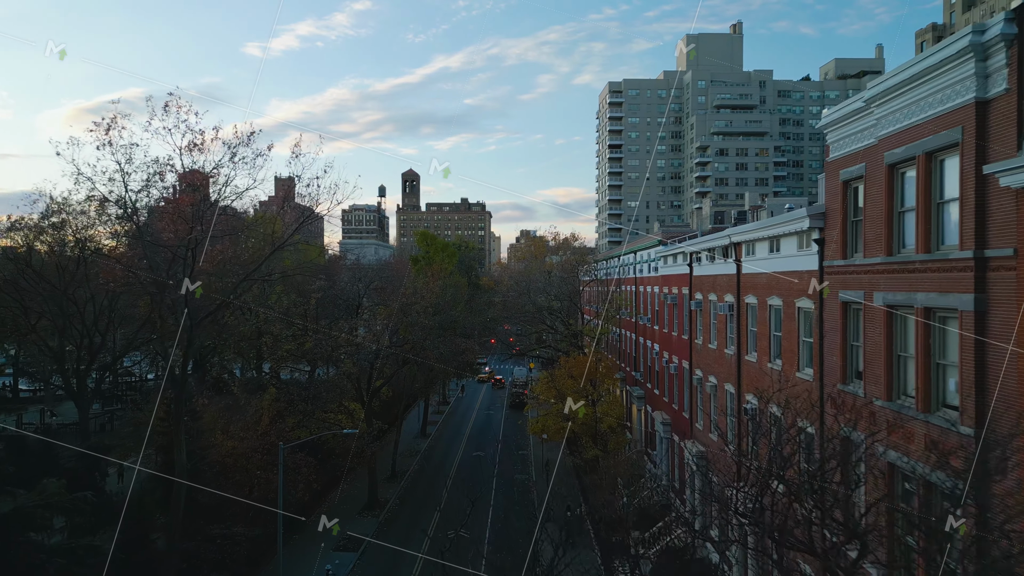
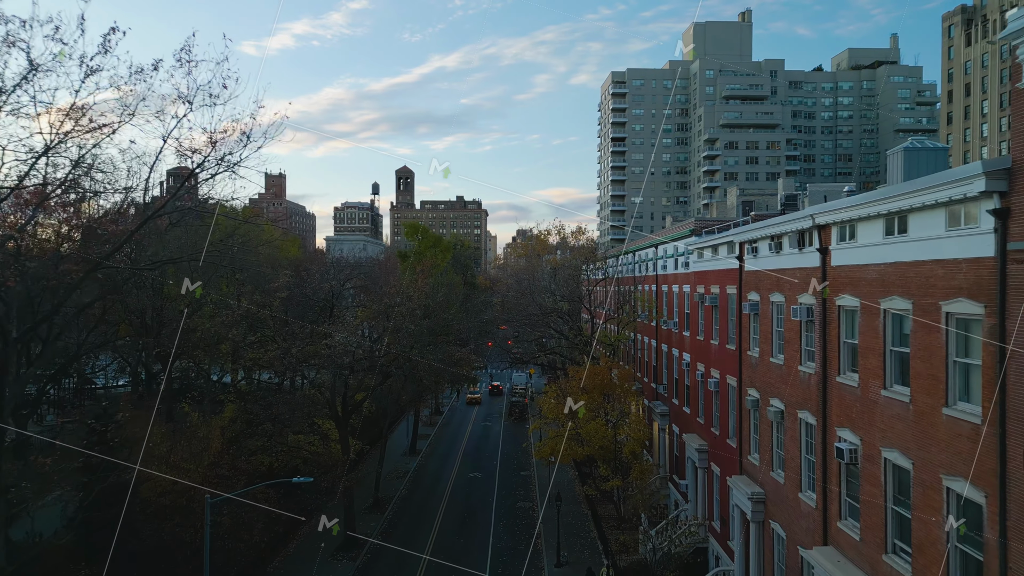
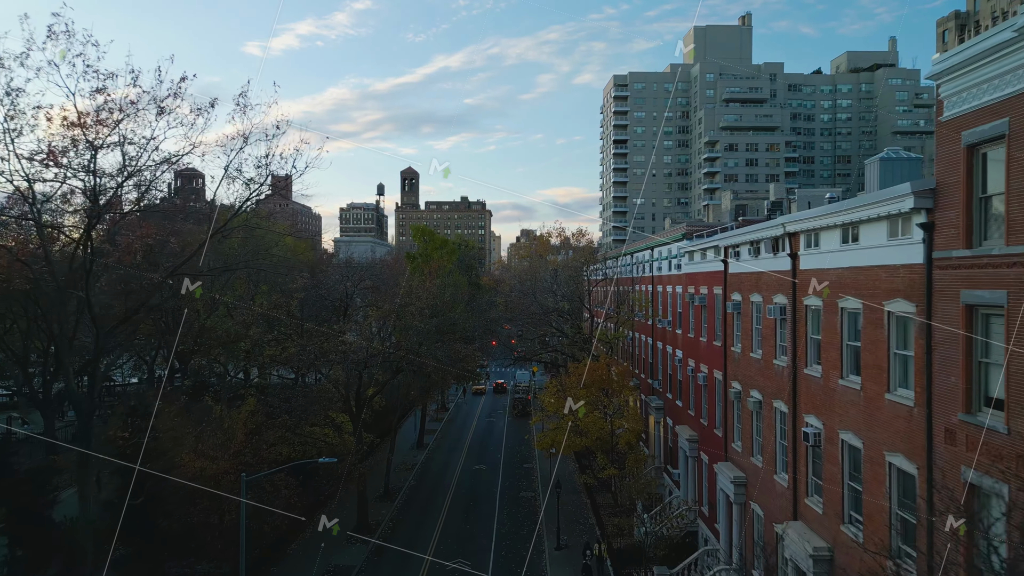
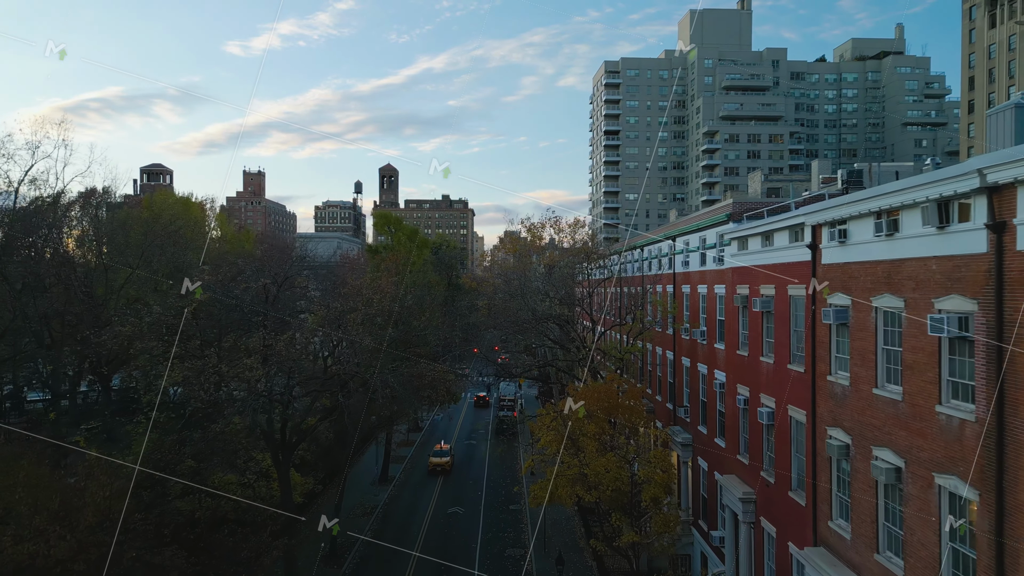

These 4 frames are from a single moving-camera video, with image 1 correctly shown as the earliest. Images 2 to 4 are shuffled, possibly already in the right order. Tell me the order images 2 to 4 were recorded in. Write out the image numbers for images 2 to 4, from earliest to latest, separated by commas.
3, 2, 4
